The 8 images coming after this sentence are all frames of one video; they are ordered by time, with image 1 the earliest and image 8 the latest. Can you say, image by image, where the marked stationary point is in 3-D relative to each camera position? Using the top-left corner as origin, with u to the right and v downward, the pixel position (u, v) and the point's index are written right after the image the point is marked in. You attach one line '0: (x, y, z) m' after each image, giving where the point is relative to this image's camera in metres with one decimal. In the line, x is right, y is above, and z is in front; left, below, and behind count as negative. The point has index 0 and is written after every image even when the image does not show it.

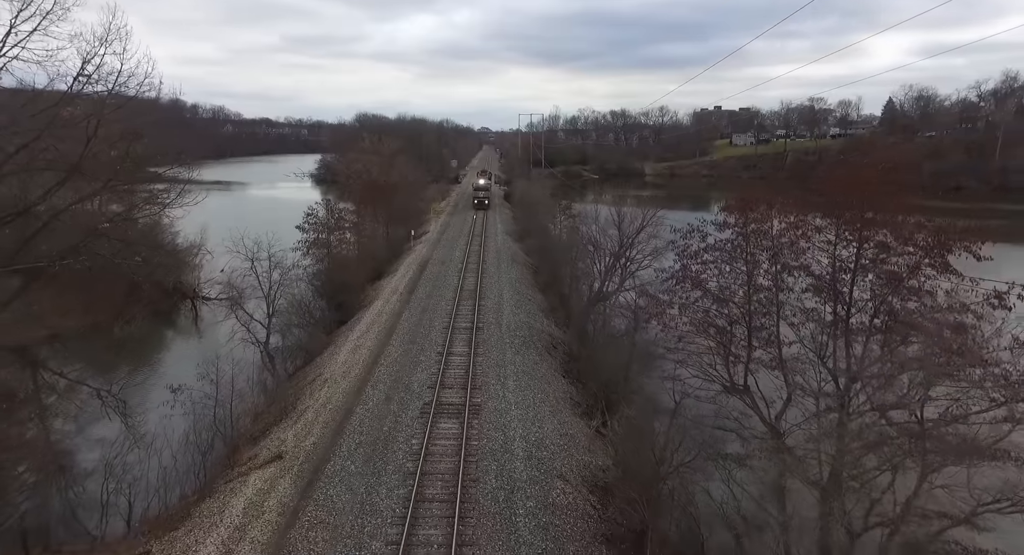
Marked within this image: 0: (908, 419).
0: (+6.1, -2.4, +9.1) m
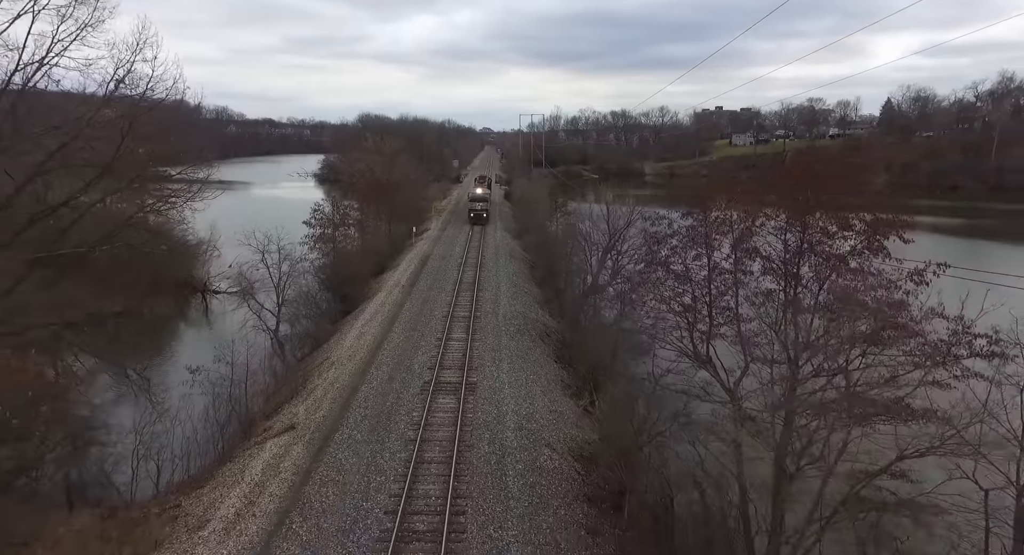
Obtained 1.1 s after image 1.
0: (+5.9, -2.1, +10.4) m
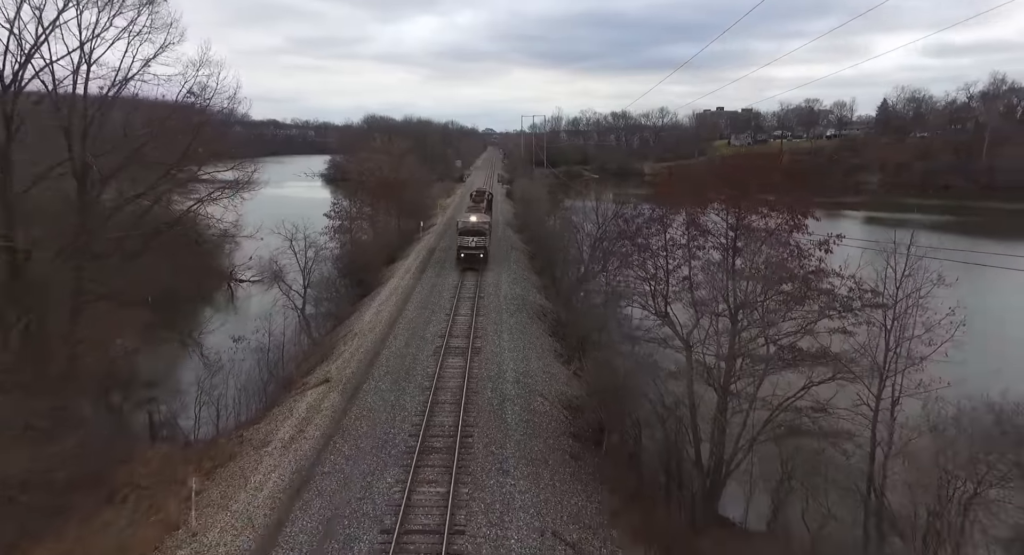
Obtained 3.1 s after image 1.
0: (+5.9, -1.4, +13.3) m
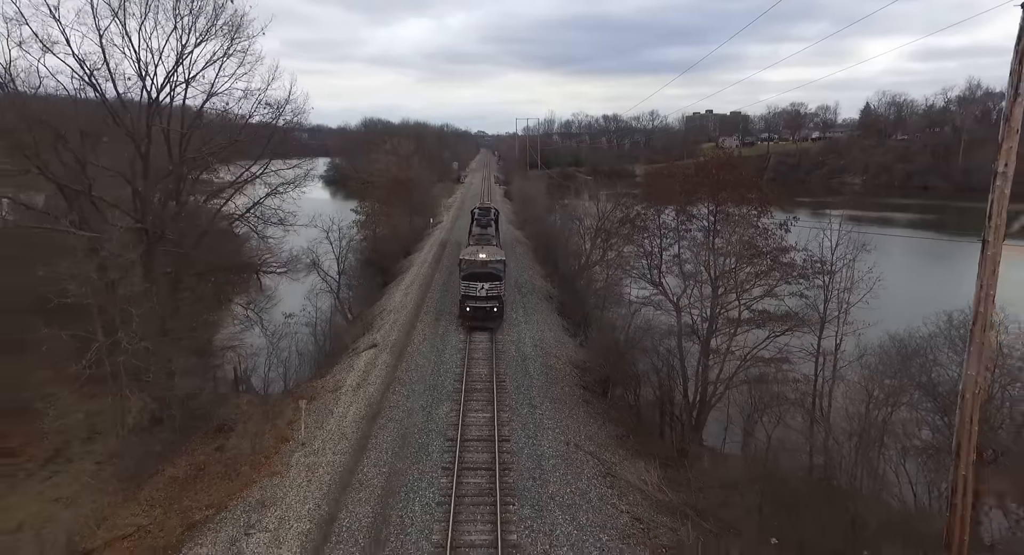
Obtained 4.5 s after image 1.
0: (+6.6, -0.6, +16.8) m
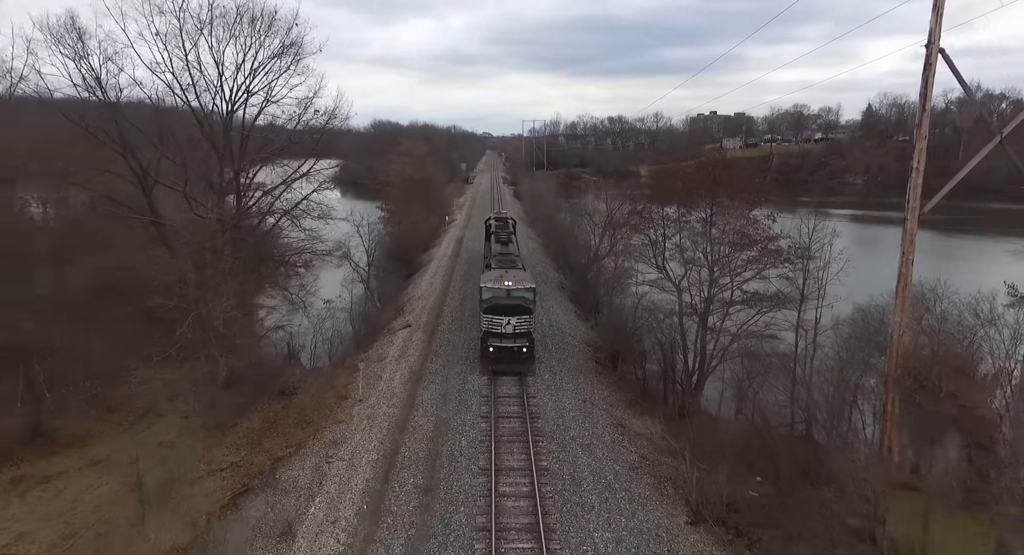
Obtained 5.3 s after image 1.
0: (+7.4, -0.1, +19.3) m
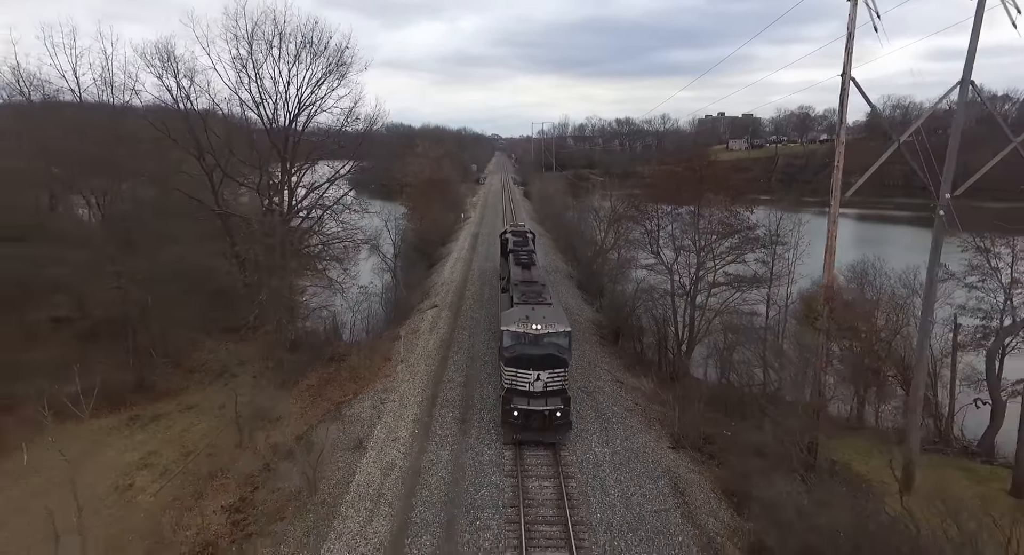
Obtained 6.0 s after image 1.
0: (+8.0, +0.5, +22.6) m
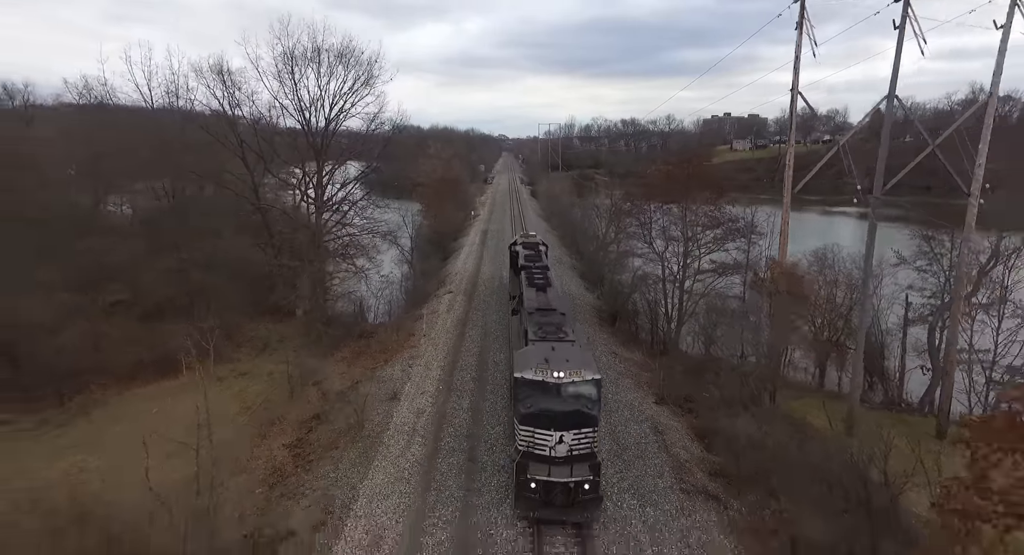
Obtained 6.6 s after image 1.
0: (+8.3, +1.1, +25.4) m
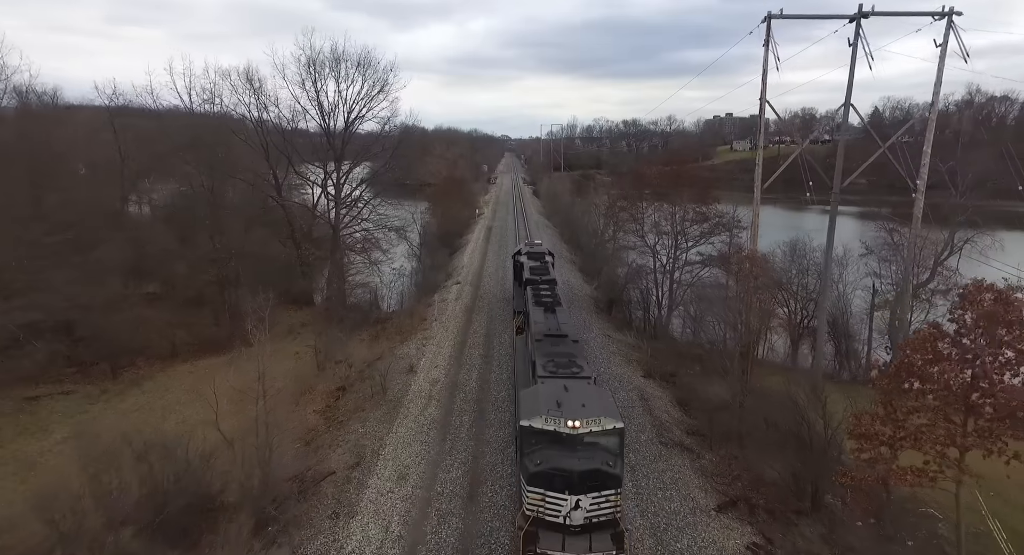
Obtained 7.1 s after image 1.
0: (+8.5, +1.5, +27.6) m
